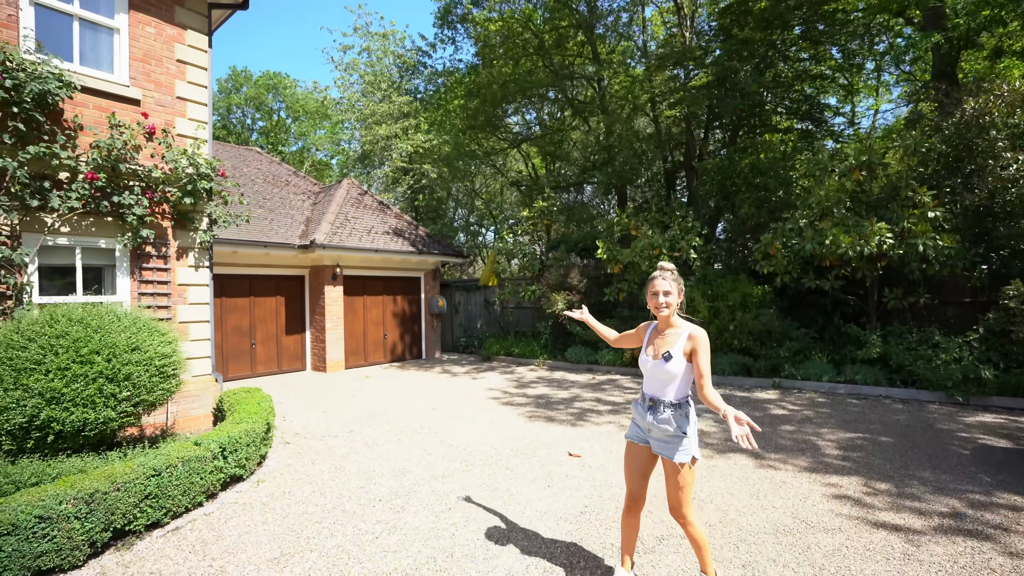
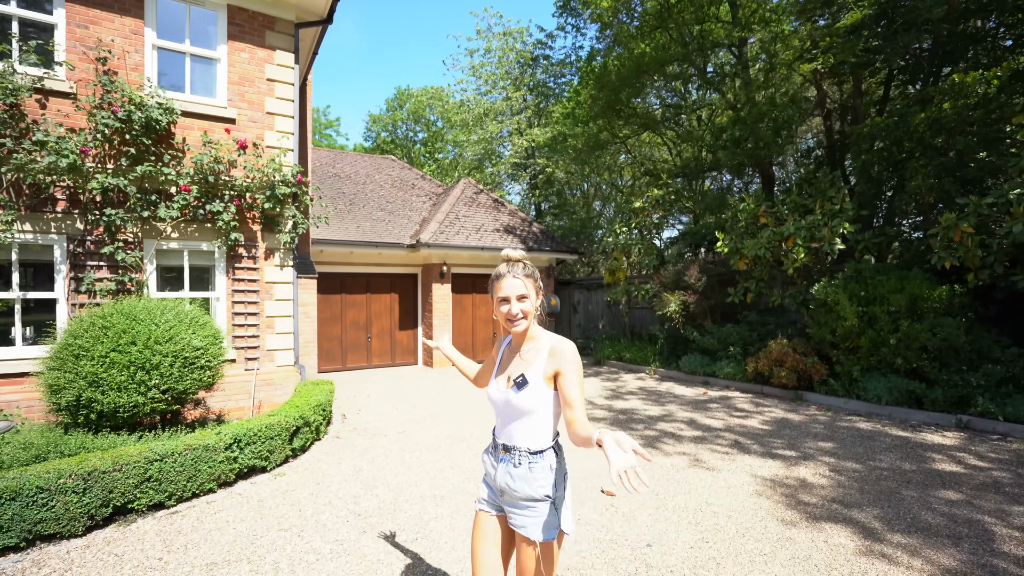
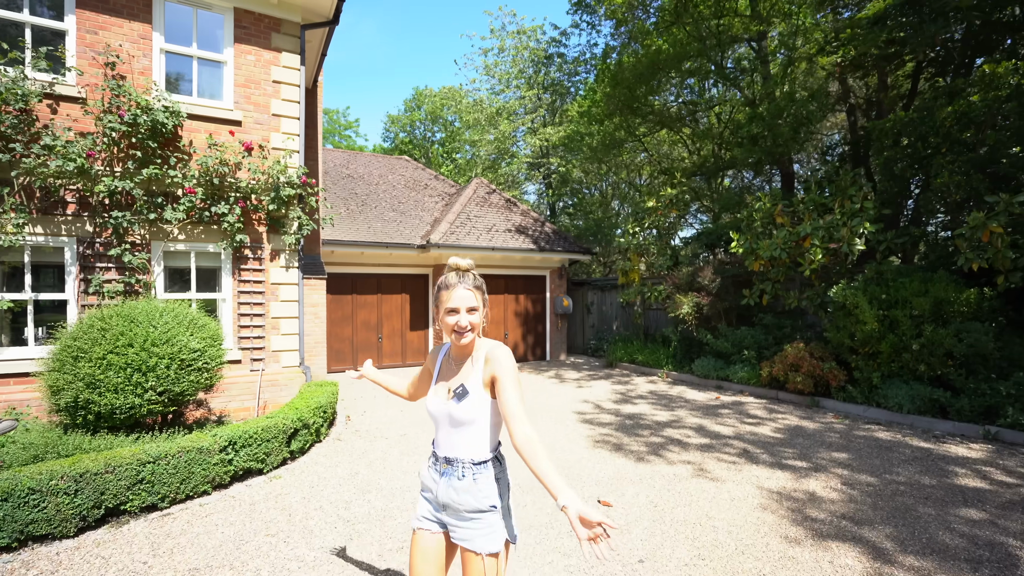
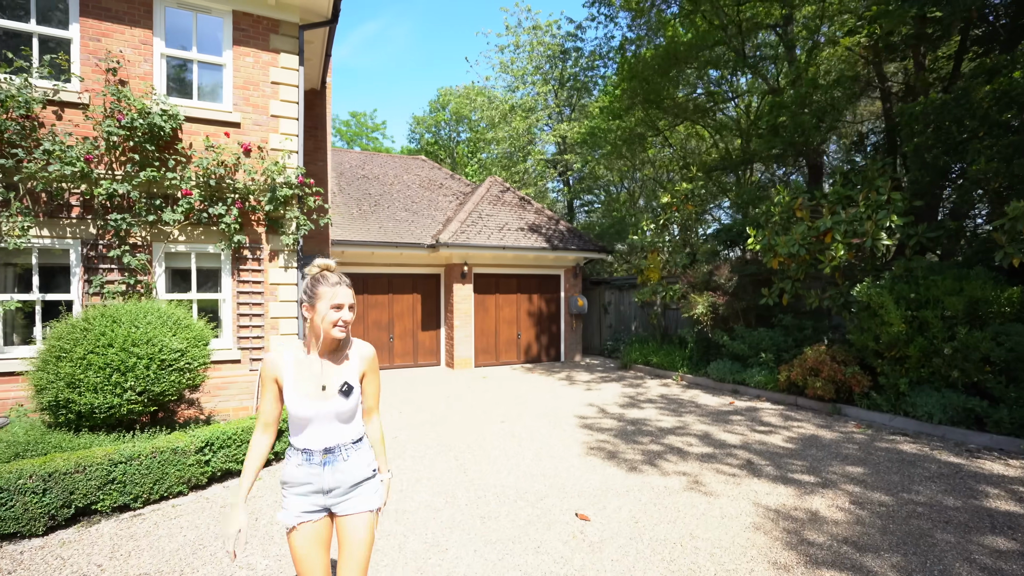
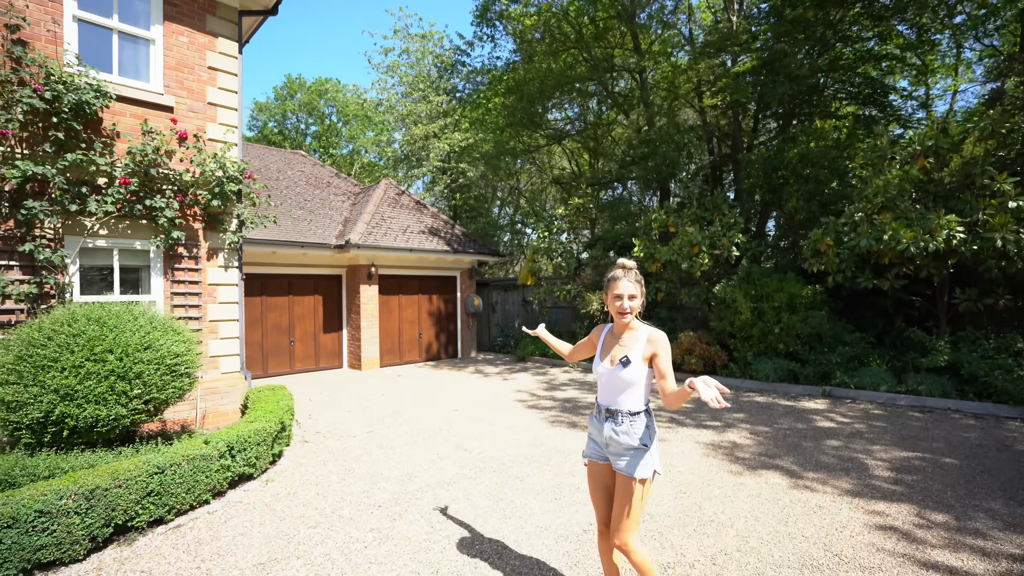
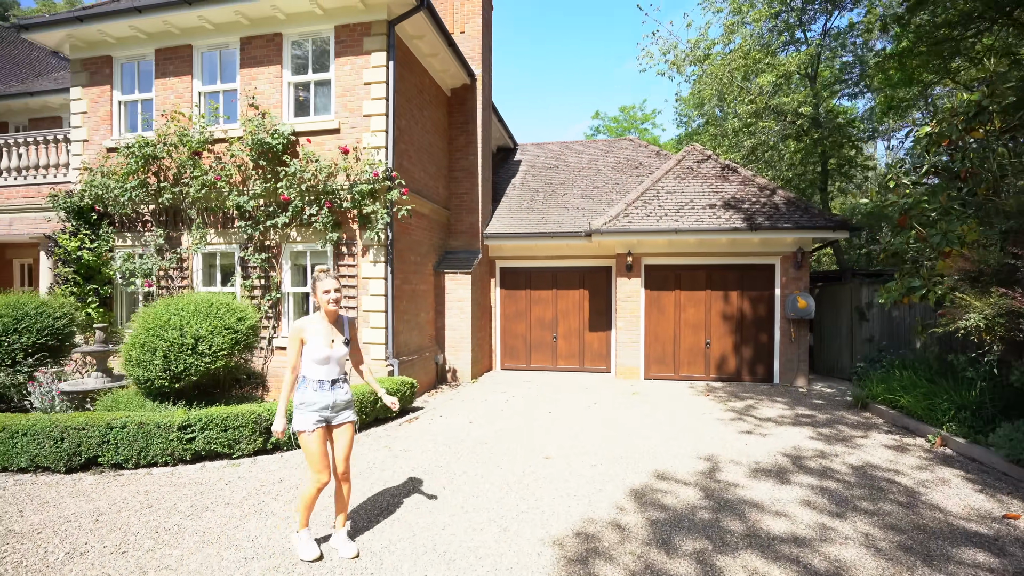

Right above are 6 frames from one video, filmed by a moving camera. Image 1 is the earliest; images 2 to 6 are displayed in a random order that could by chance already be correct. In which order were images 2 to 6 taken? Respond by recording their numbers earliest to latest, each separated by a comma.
5, 2, 3, 4, 6
